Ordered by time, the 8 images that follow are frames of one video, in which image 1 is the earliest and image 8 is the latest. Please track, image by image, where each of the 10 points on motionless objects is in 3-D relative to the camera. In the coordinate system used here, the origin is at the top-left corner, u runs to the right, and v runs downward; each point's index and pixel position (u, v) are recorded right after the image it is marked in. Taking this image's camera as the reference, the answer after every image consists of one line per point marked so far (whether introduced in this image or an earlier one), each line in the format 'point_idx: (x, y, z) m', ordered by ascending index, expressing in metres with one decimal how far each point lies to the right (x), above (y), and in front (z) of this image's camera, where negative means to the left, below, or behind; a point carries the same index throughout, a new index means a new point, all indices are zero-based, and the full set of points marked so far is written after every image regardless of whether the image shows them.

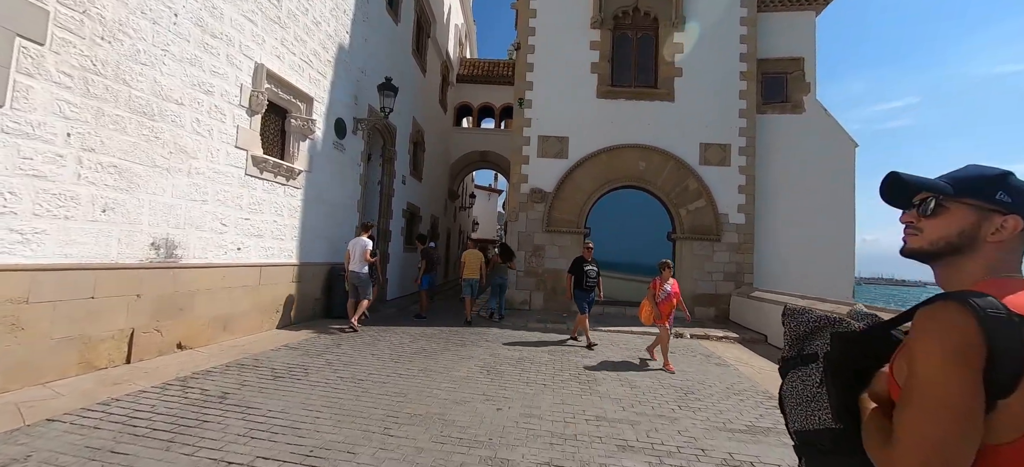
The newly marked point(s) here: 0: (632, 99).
0: (+3.0, +3.3, +9.9) m
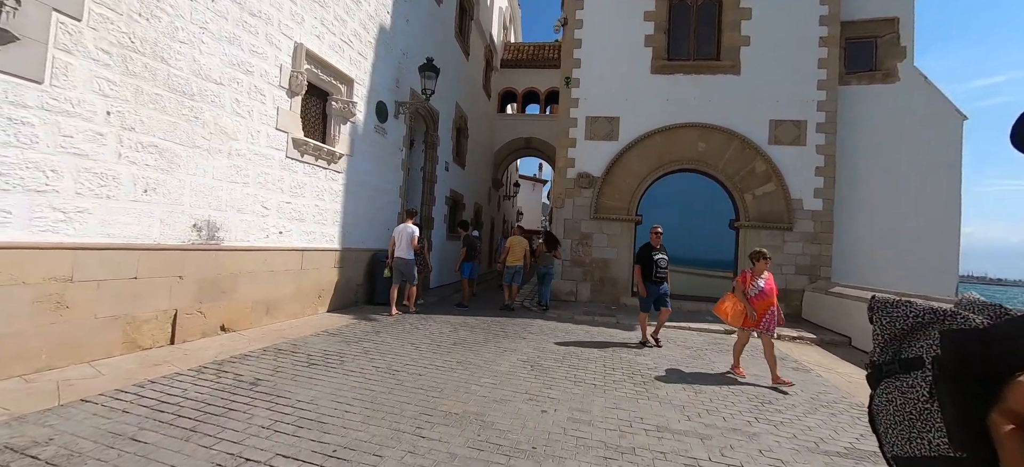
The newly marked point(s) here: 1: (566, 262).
0: (+4.0, +3.6, +9.0) m
1: (+1.2, -0.6, +9.0) m
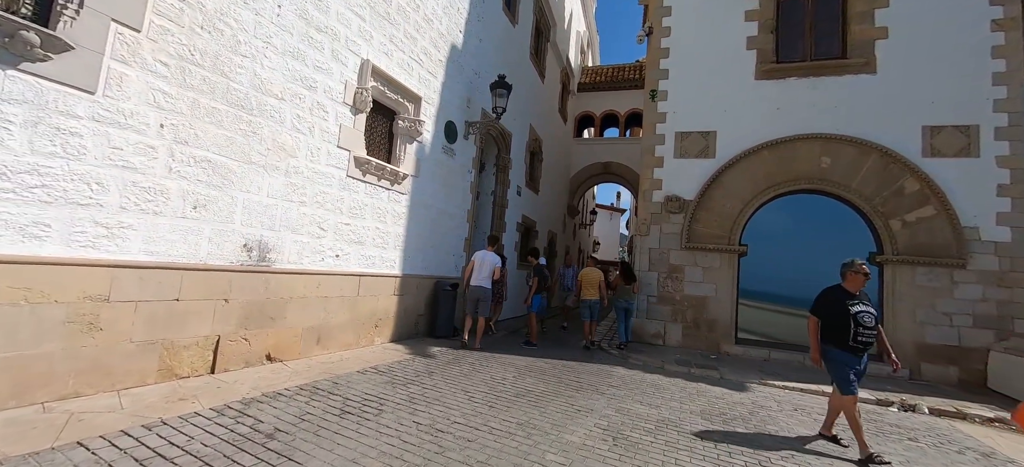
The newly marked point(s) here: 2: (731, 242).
0: (+5.5, +2.9, +7.6) m
1: (+2.7, -1.2, +7.8) m
2: (+4.0, -0.2, +7.6) m
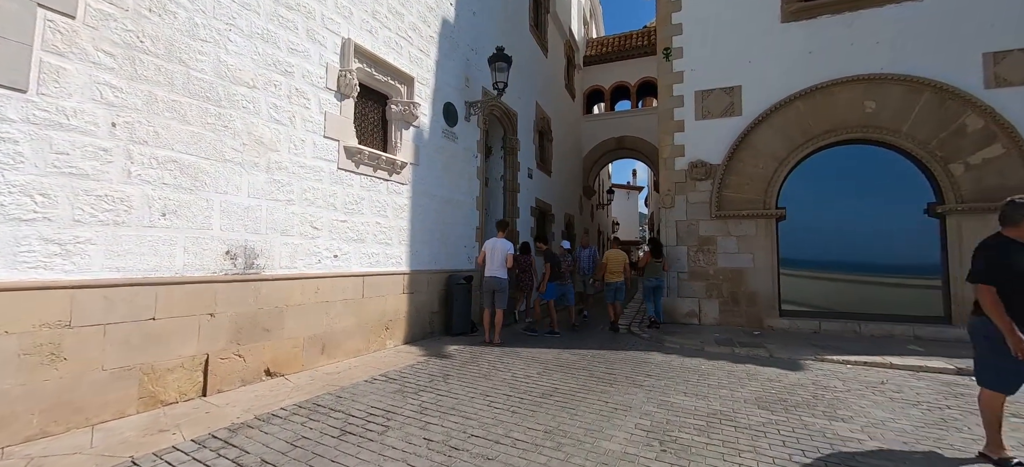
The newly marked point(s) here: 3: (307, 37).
0: (+5.5, +3.7, +6.8) m
1: (+3.0, -0.7, +7.3) m
2: (+4.3, +0.5, +6.9) m
3: (-2.1, +2.0, +4.2) m
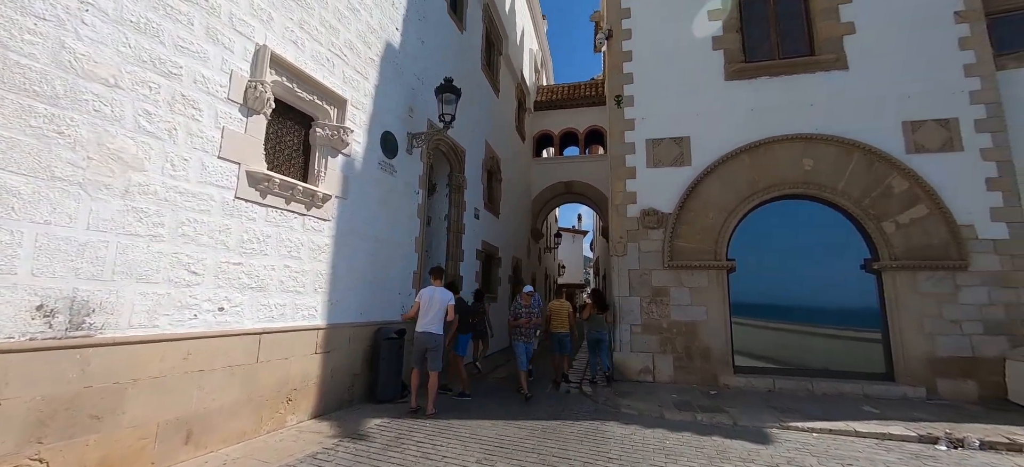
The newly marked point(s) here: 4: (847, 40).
0: (+4.7, +2.7, +7.1) m
1: (+2.1, -1.6, +6.8) m
2: (+3.4, -0.4, +6.7) m
3: (-2.5, +1.6, +3.4) m
4: (+5.7, +3.3, +7.0) m
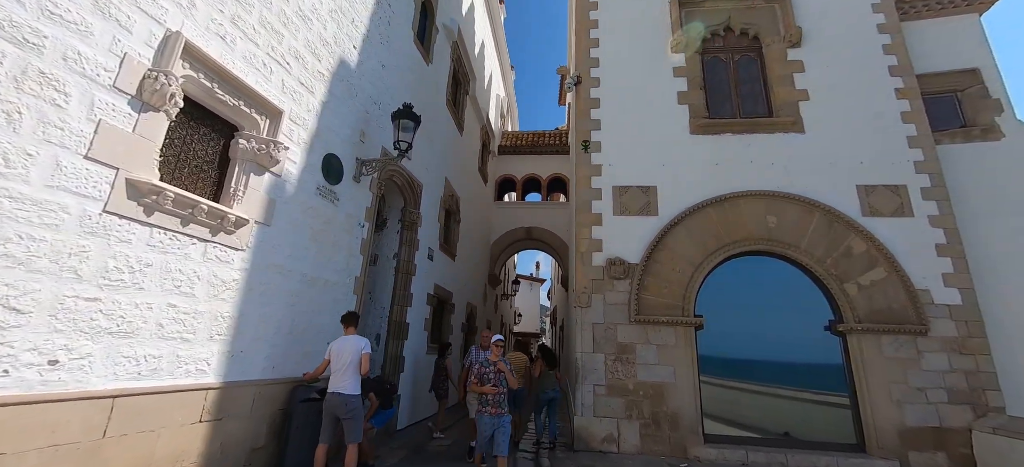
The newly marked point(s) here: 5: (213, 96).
0: (+4.1, +1.8, +7.2) m
1: (+1.3, -2.3, +6.2) m
2: (+2.7, -1.2, +6.3) m
3: (-2.8, +1.5, +2.7) m
4: (+5.1, +2.3, +7.2) m
5: (-2.6, +1.2, +3.6) m
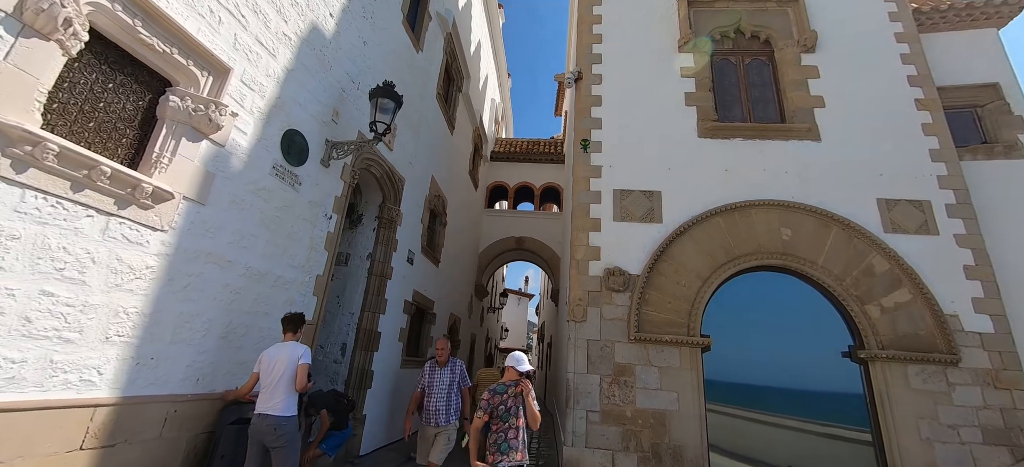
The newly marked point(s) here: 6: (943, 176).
0: (+4.0, +1.6, +6.7) m
1: (+1.1, -2.4, +5.4) m
2: (+2.5, -1.3, +5.7) m
3: (-2.8, +1.7, +2.0) m
4: (+5.0, +2.0, +6.7) m
5: (-2.6, +1.4, +2.9) m
6: (+6.6, +0.9, +6.3) m
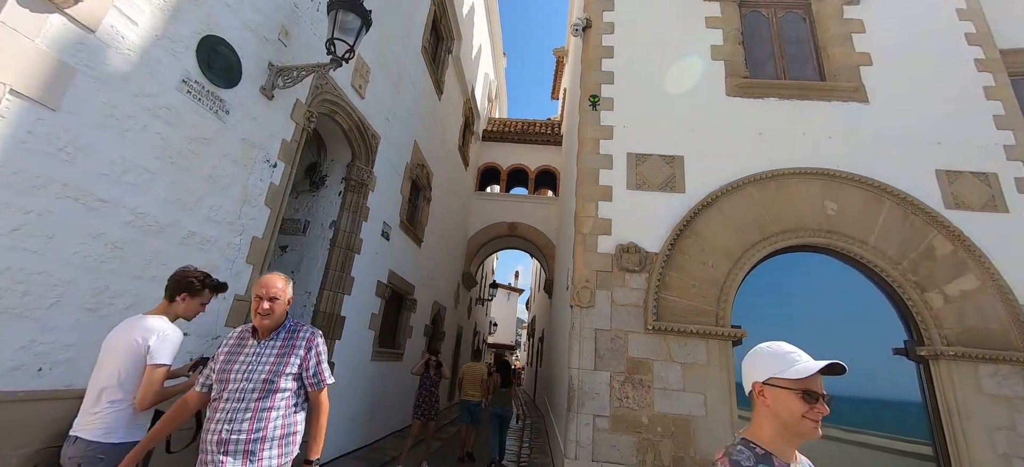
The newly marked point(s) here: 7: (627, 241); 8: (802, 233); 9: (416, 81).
0: (+3.9, +1.9, +5.7) m
1: (+1.0, -2.0, +4.4) m
2: (+2.4, -1.0, +4.7) m
3: (-2.7, +2.2, +0.9) m
4: (+5.0, +2.3, +5.8) m
5: (-2.6, +1.8, +1.7) m
6: (+6.5, +1.1, +5.4) m
7: (+1.4, -0.1, +5.0) m
8: (+3.6, 0.0, +5.1) m
9: (-1.7, +2.7, +7.2) m
